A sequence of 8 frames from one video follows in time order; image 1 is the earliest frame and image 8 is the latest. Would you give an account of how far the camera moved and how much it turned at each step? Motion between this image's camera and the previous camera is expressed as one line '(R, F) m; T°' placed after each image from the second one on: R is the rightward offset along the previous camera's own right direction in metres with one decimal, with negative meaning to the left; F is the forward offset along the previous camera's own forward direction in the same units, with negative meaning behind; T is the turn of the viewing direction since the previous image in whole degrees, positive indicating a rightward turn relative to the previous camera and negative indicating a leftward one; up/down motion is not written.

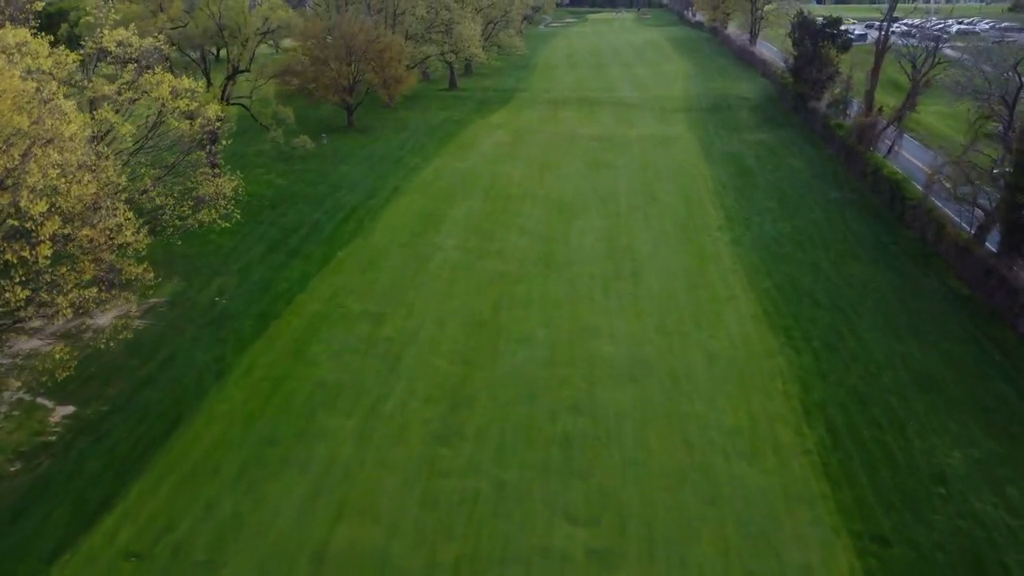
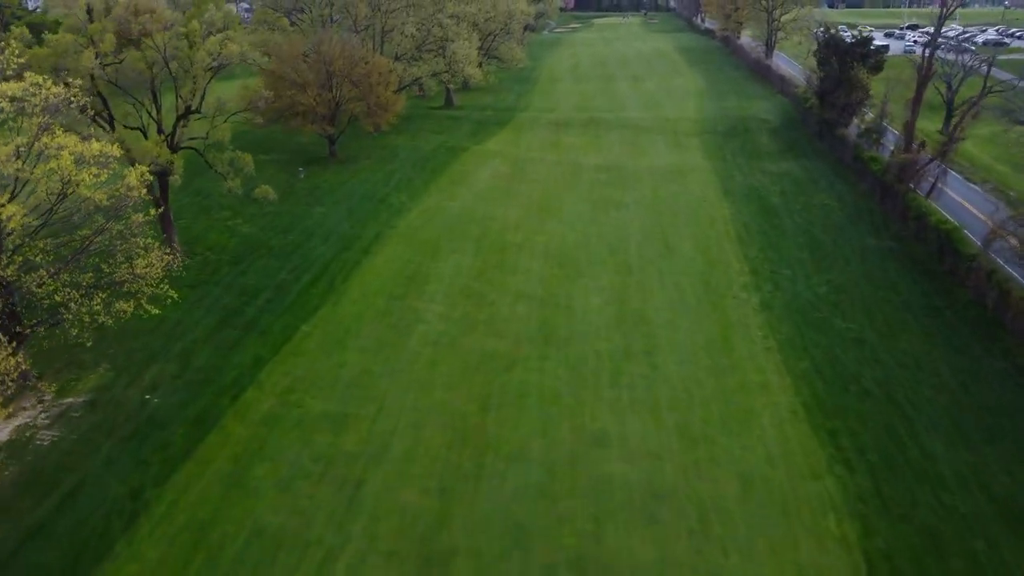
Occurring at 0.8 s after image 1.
(+0.3, +4.1) m; 0°
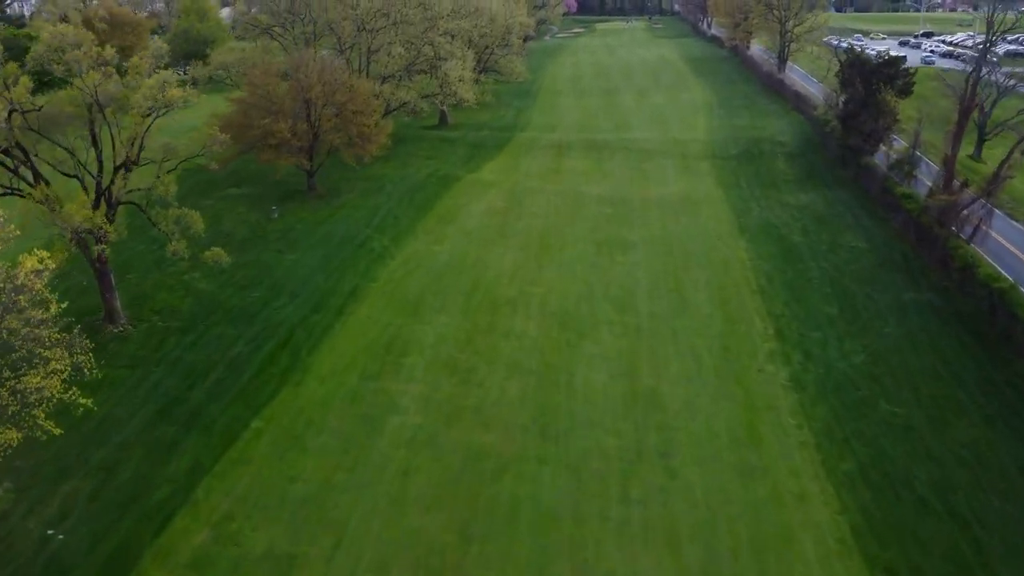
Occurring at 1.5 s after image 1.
(+0.3, +3.6) m; 0°
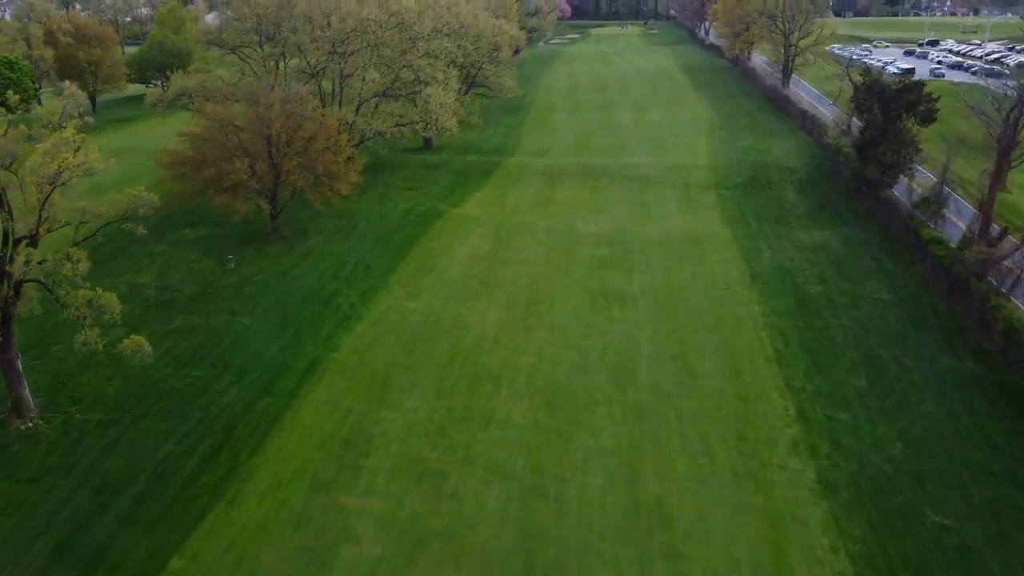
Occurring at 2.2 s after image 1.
(+0.4, +3.6) m; 0°
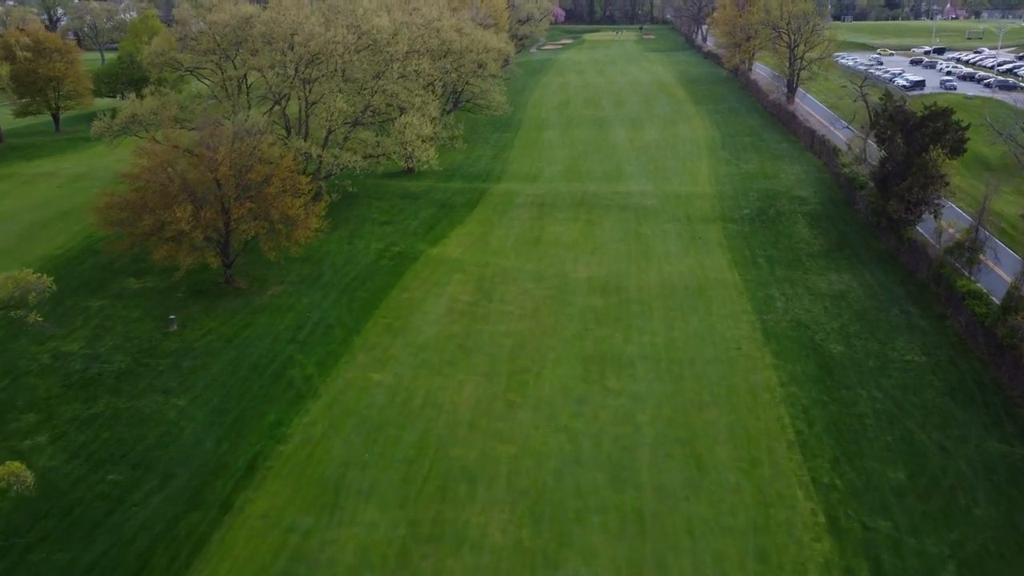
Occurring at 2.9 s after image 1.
(+0.4, +3.7) m; 0°
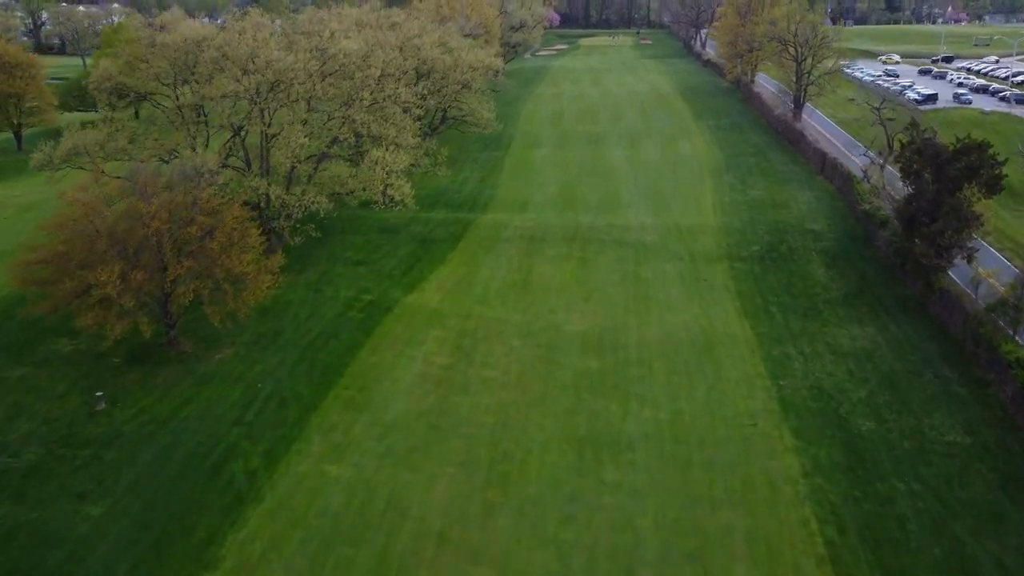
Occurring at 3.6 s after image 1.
(+0.4, +3.6) m; 0°
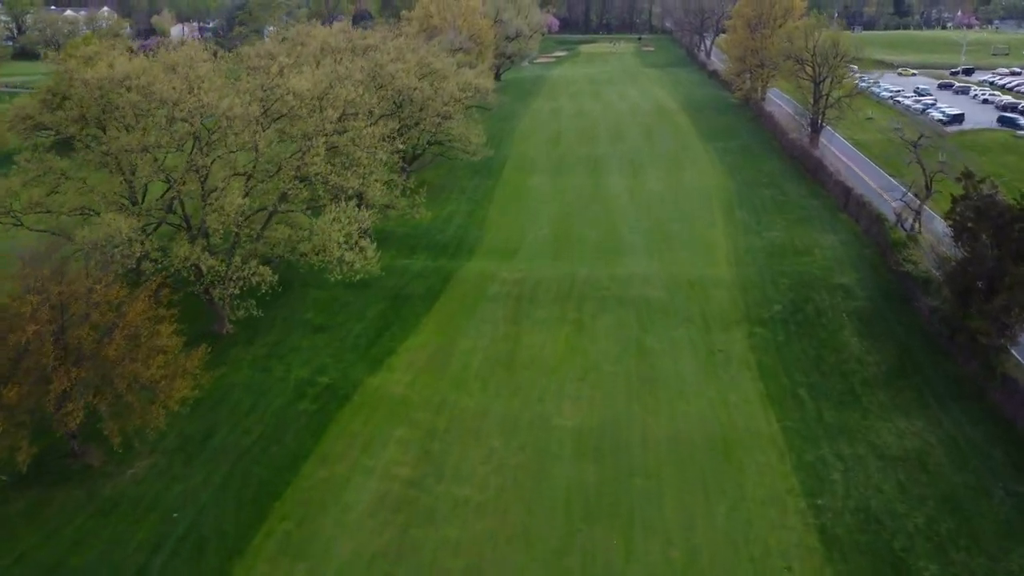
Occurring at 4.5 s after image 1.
(+0.6, +4.7) m; 0°
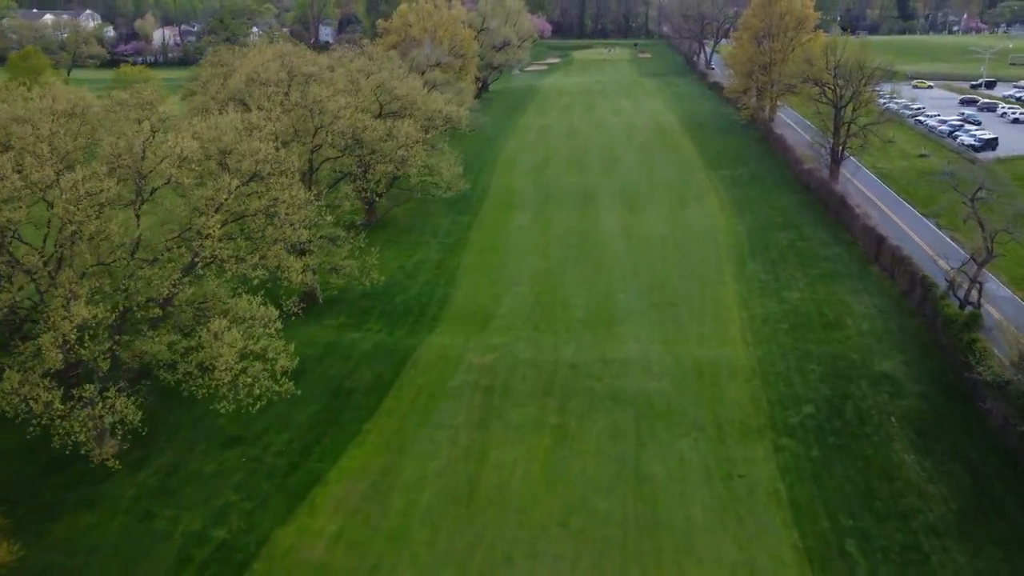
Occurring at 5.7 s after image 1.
(+1.0, +6.4) m; 0°
